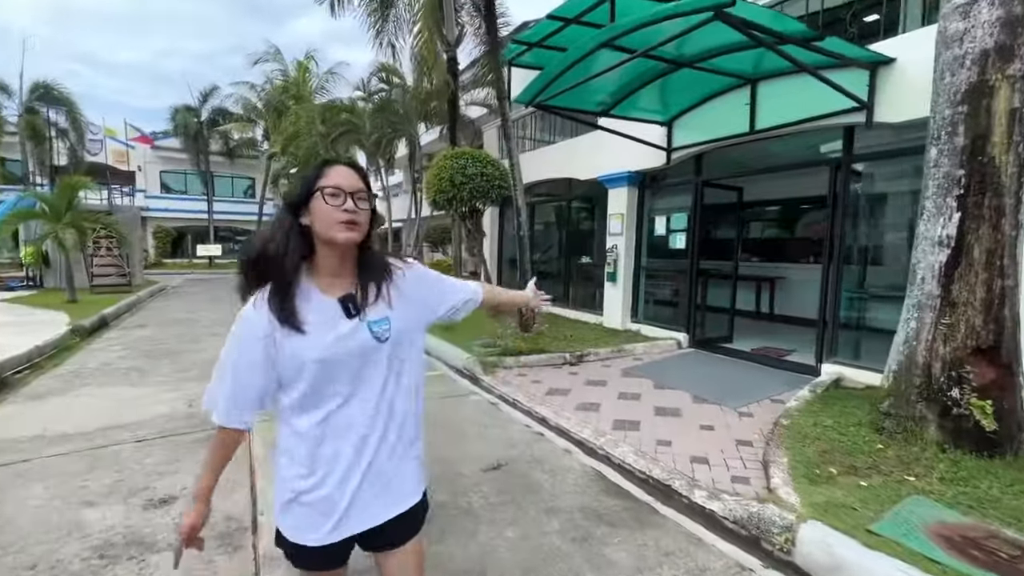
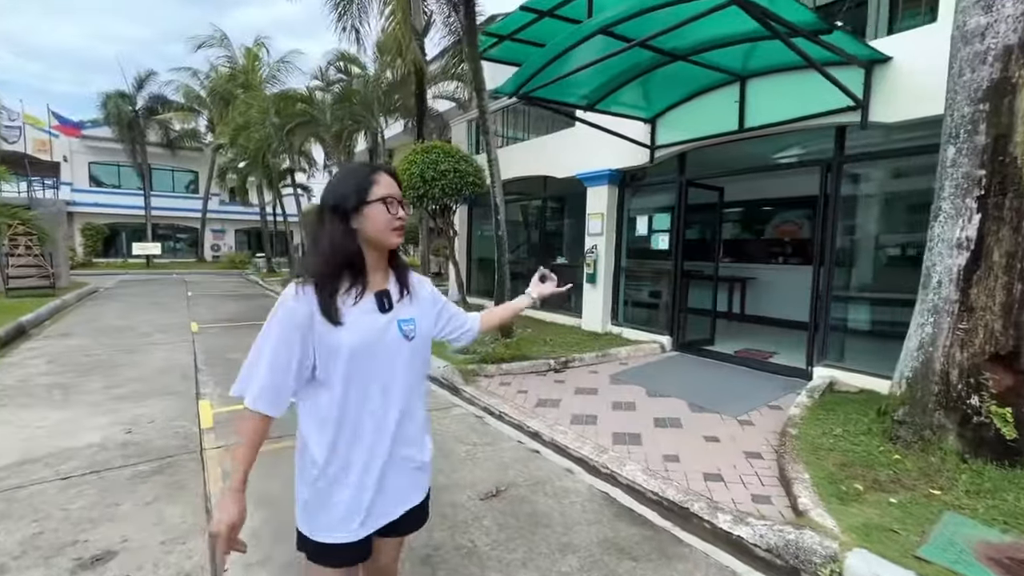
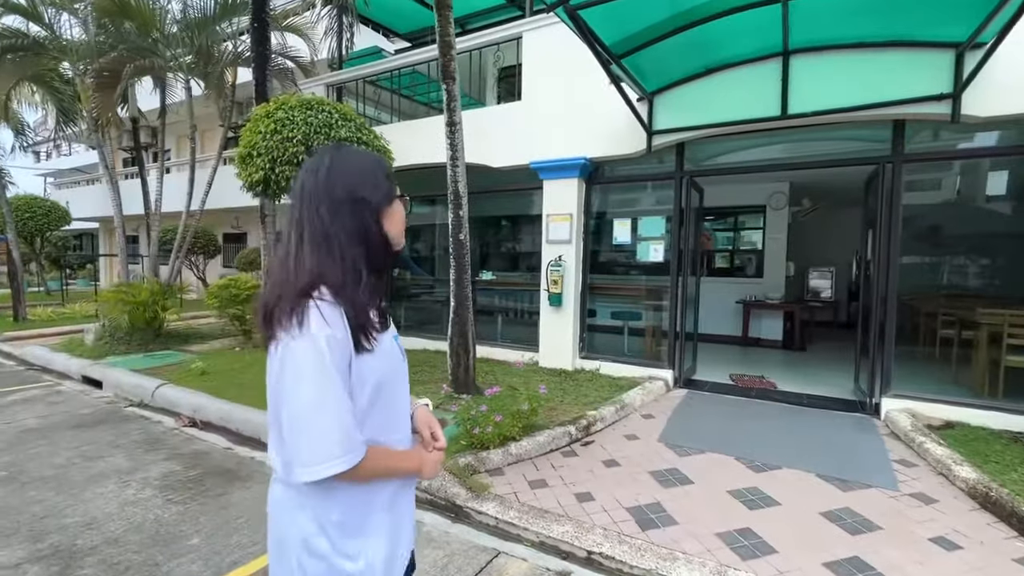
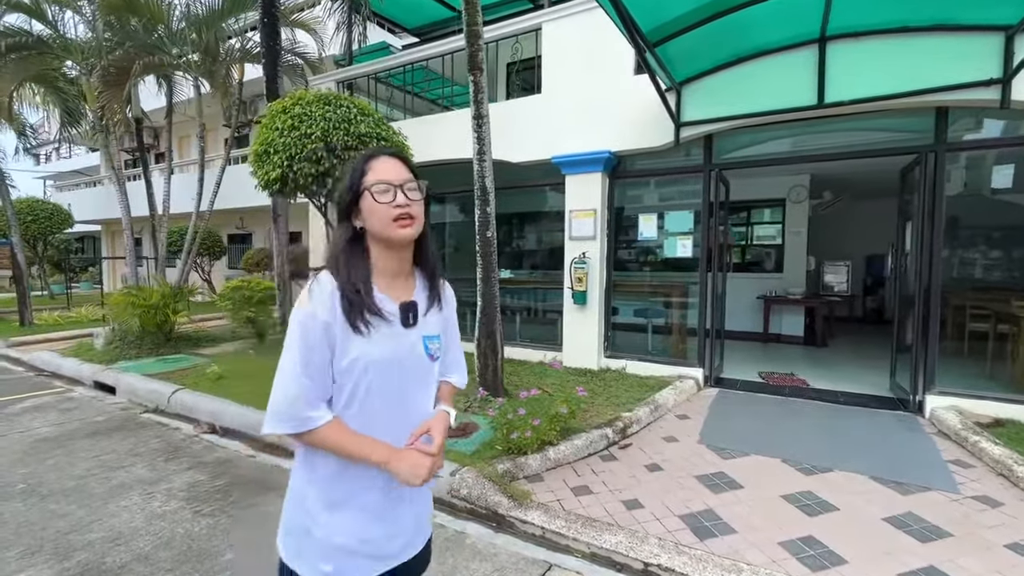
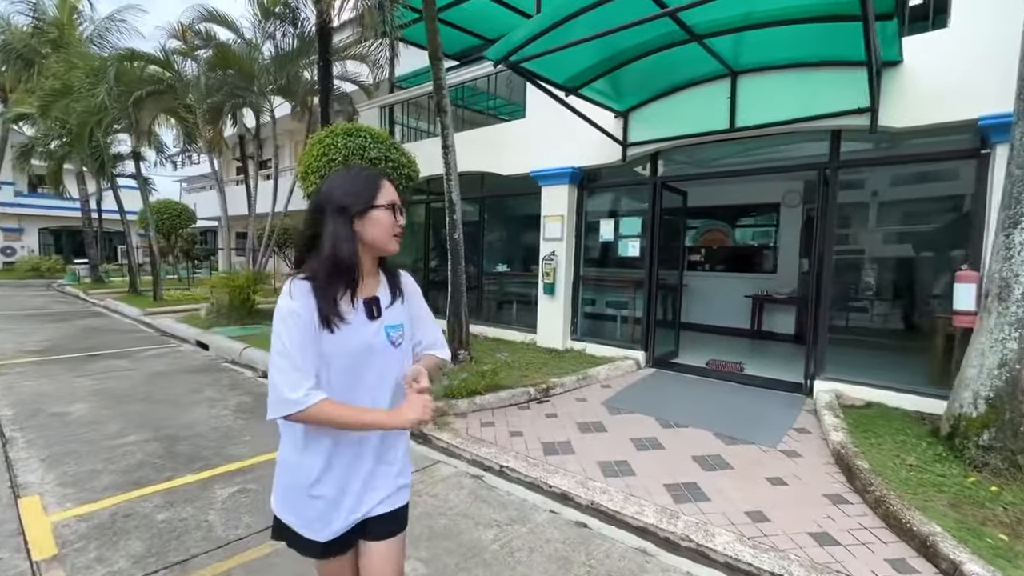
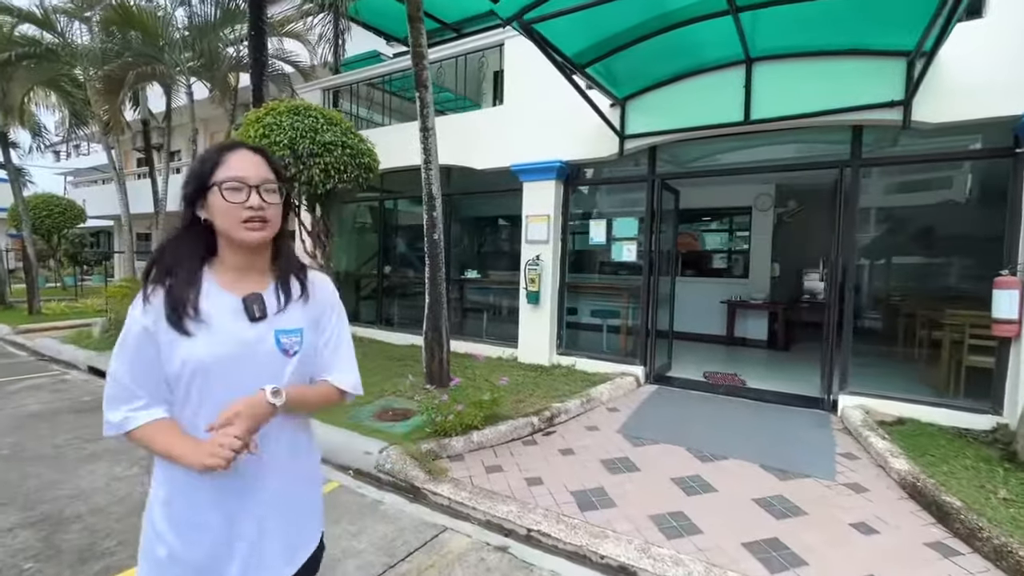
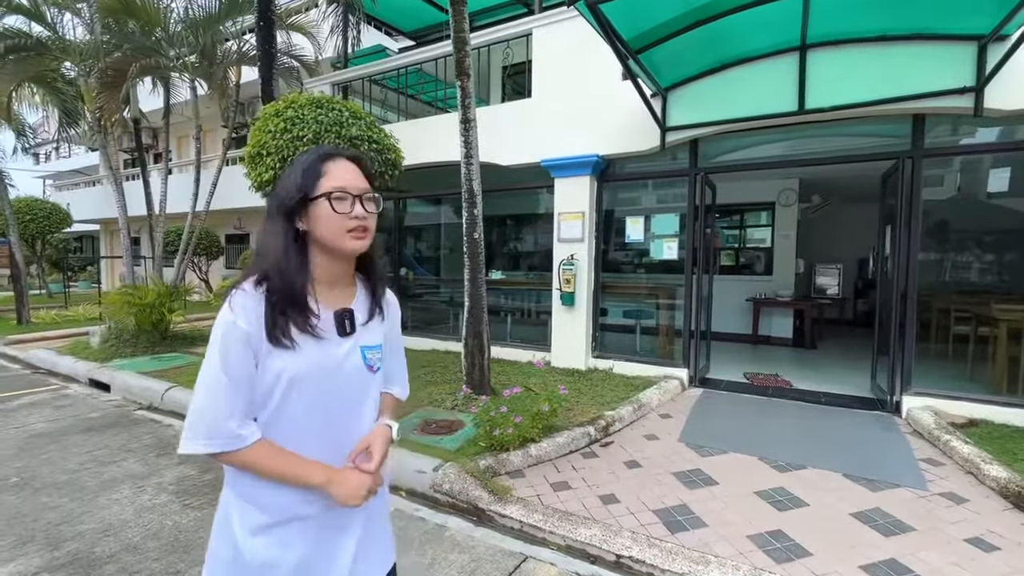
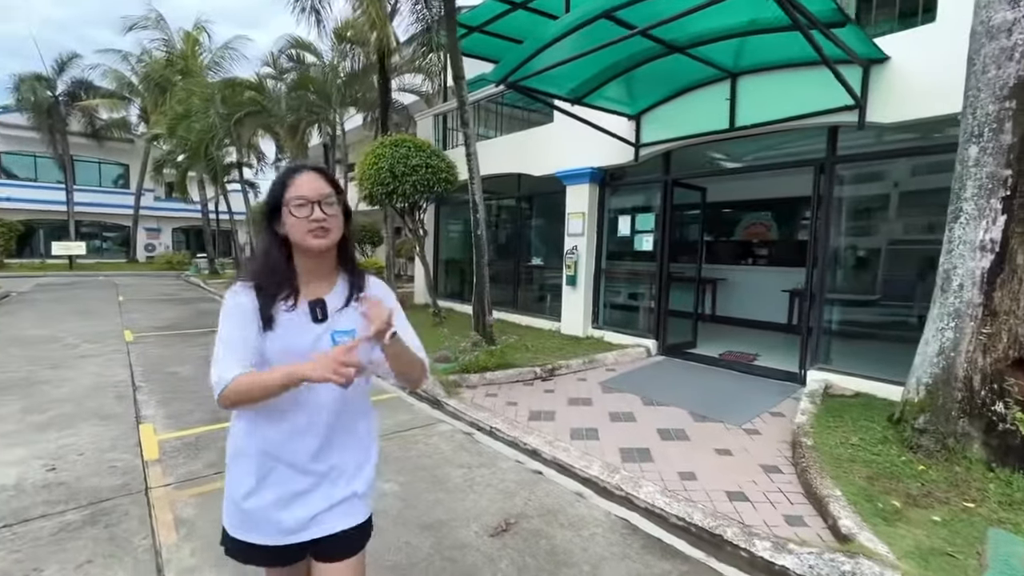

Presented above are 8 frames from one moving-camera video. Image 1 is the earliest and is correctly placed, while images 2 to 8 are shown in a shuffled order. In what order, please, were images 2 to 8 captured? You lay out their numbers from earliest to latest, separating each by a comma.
2, 8, 5, 6, 3, 7, 4
